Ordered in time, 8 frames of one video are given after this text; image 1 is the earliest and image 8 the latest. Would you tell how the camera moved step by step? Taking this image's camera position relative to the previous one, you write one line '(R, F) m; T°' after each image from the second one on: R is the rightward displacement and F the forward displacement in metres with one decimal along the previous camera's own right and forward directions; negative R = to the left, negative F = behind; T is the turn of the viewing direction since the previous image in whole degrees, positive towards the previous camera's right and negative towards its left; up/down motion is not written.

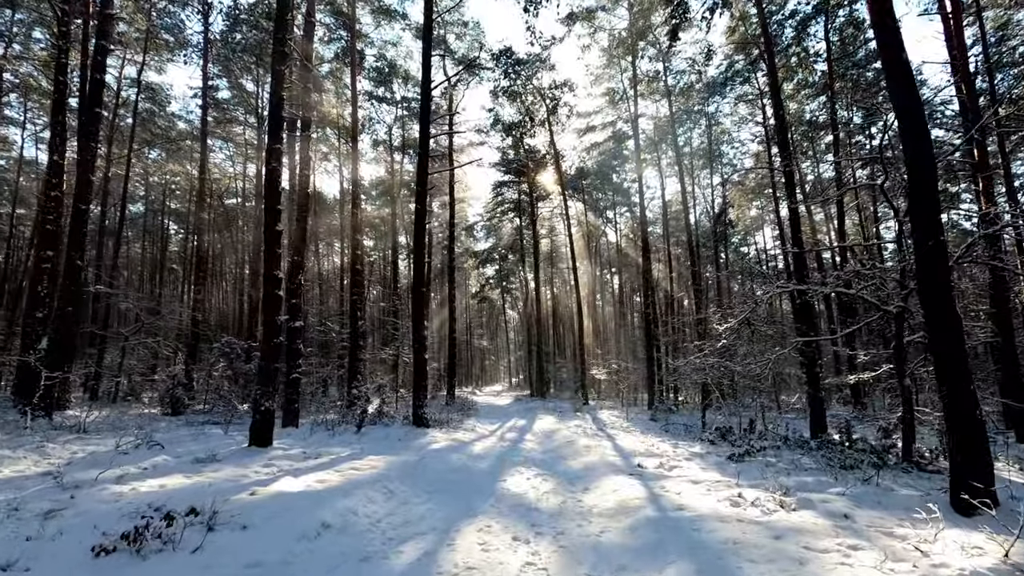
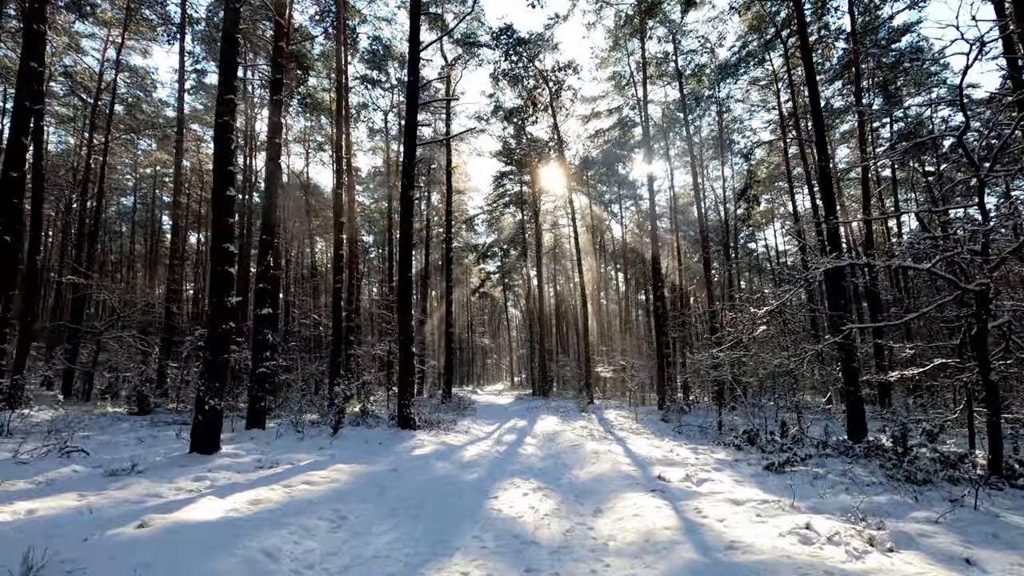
(+0.1, +1.1) m; 0°
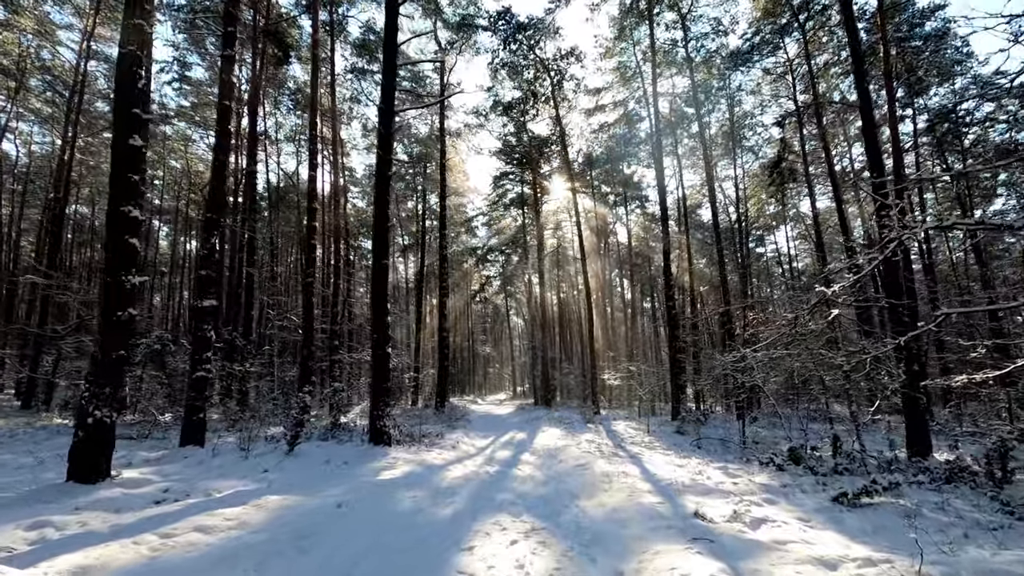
(+0.1, +1.3) m; 0°
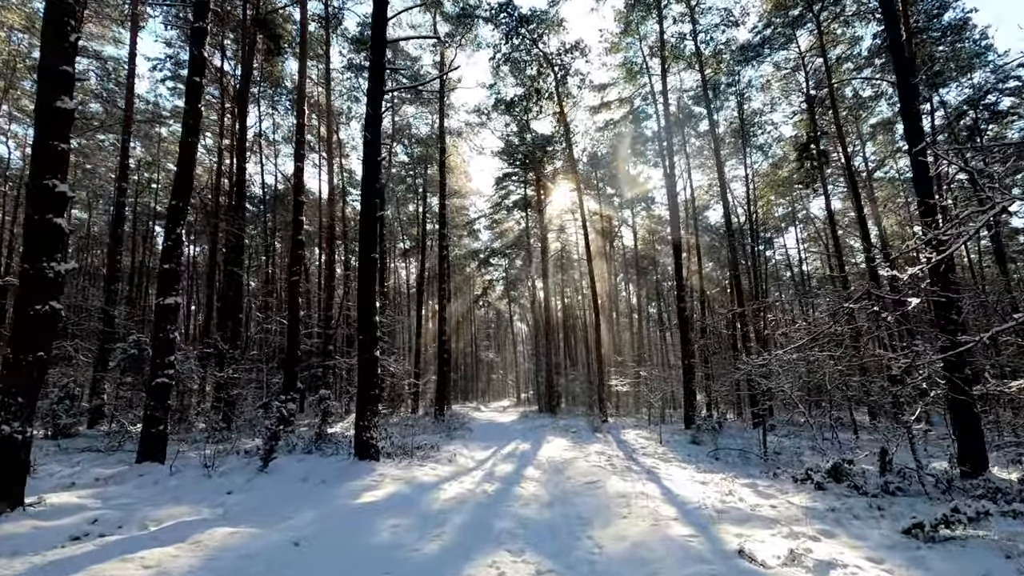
(0.0, +0.7) m; 0°
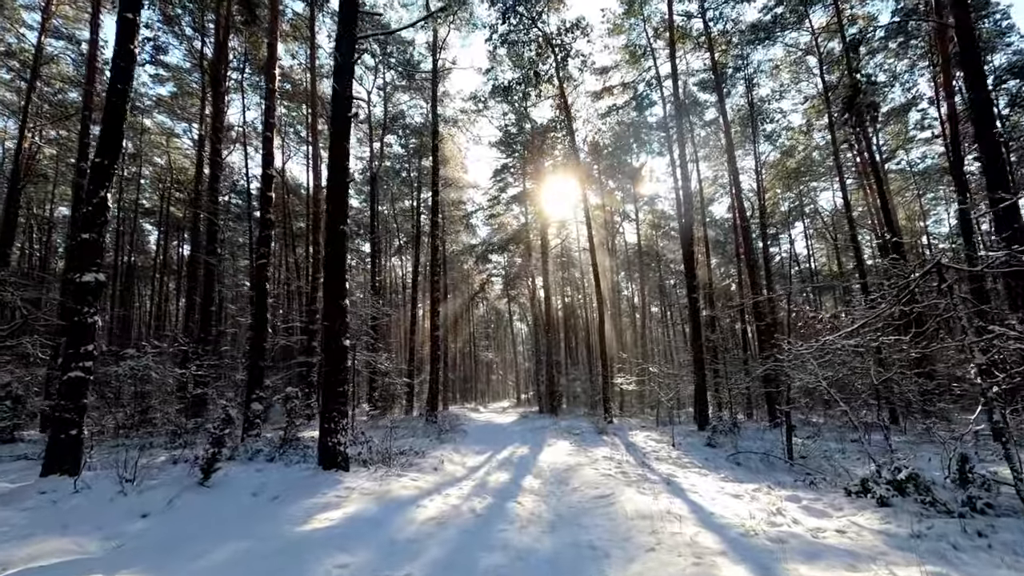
(+0.1, +1.0) m; 0°
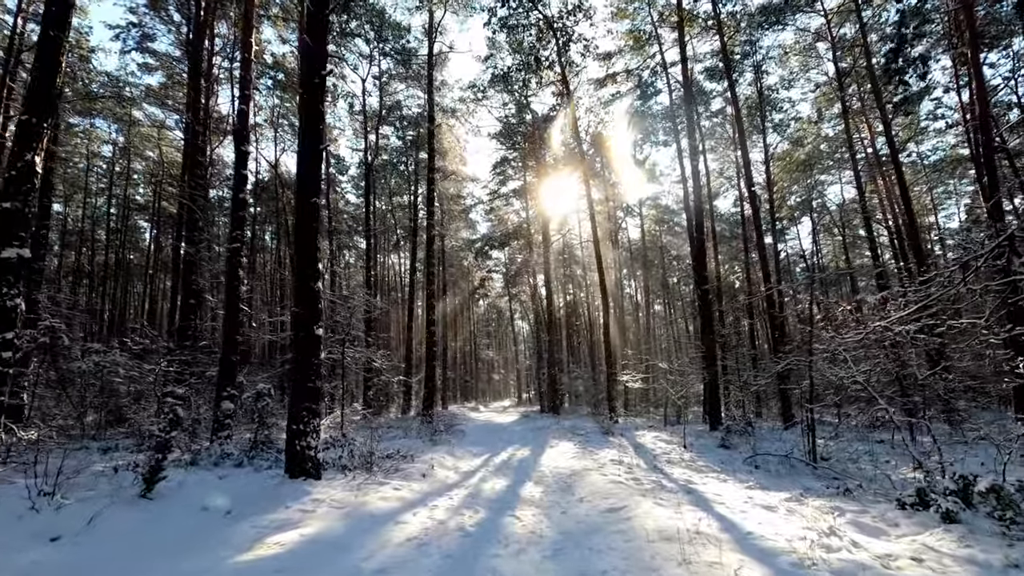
(0.0, +0.7) m; 0°
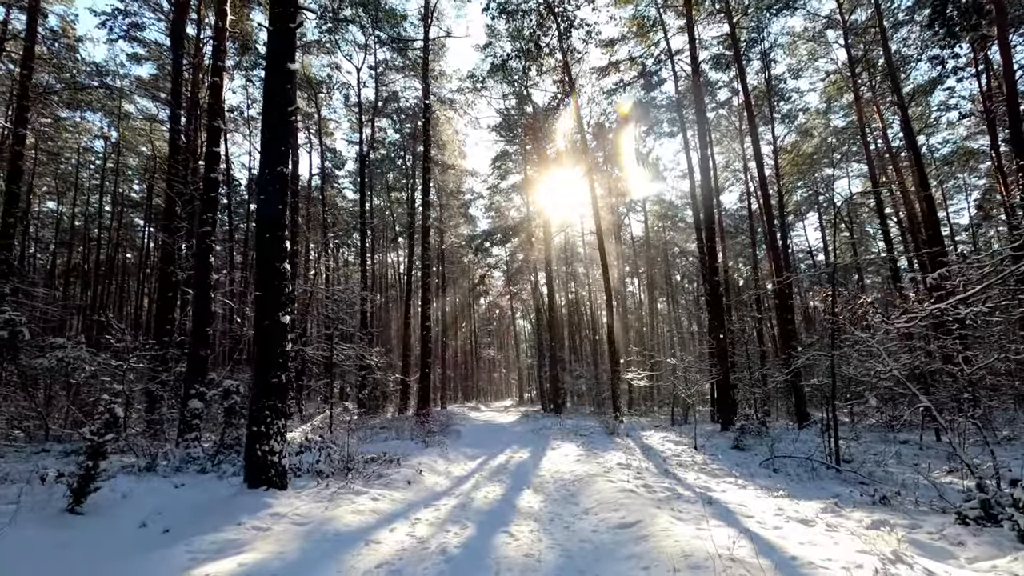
(+0.1, +0.6) m; 0°
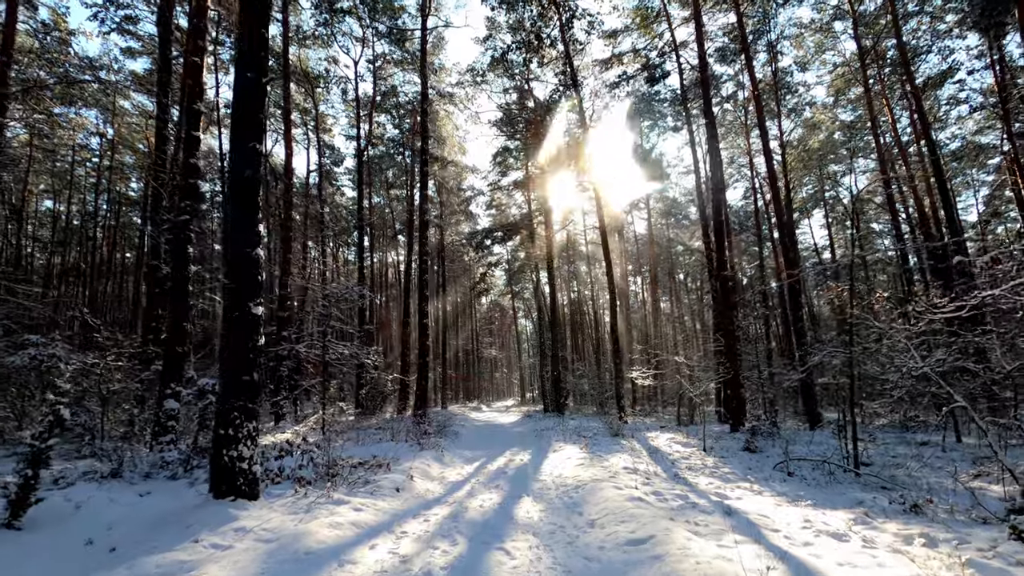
(0.0, +0.4) m; 0°
